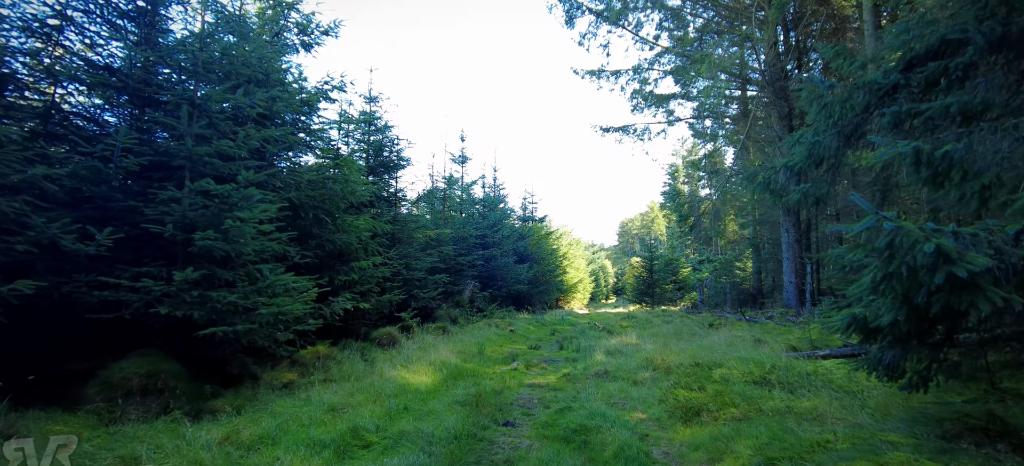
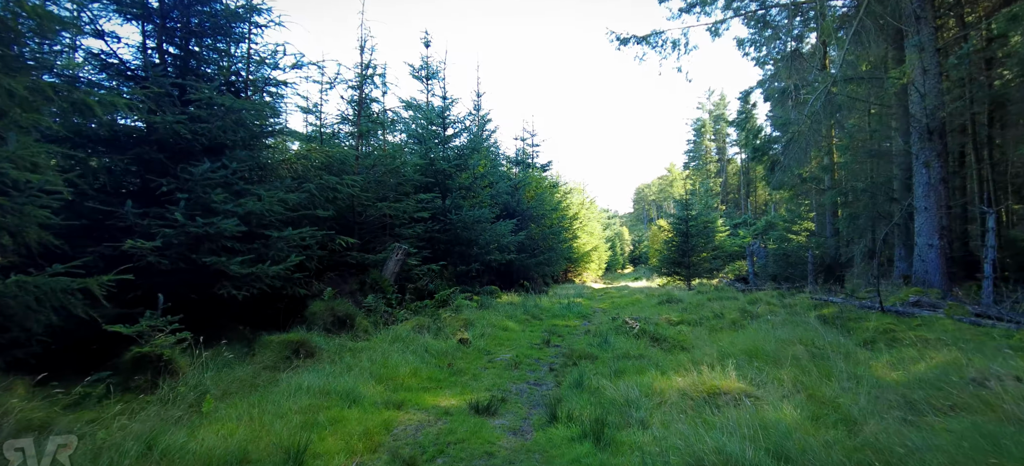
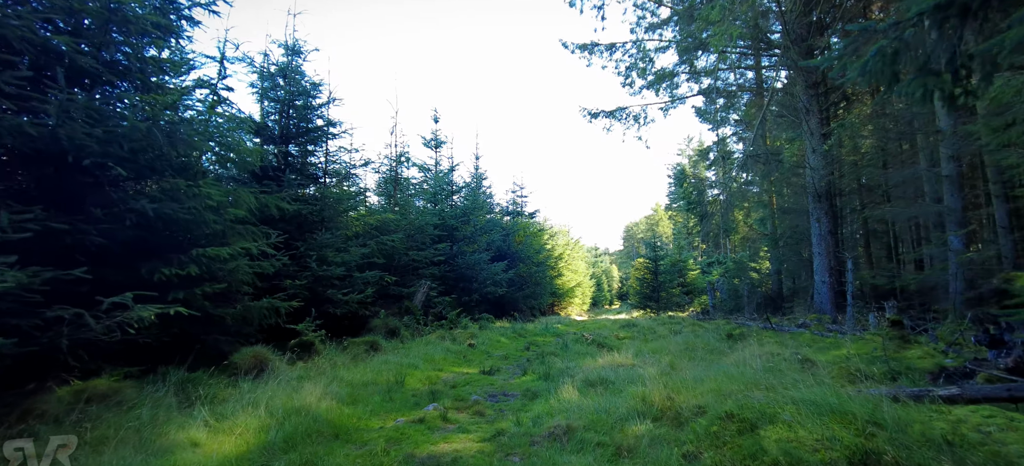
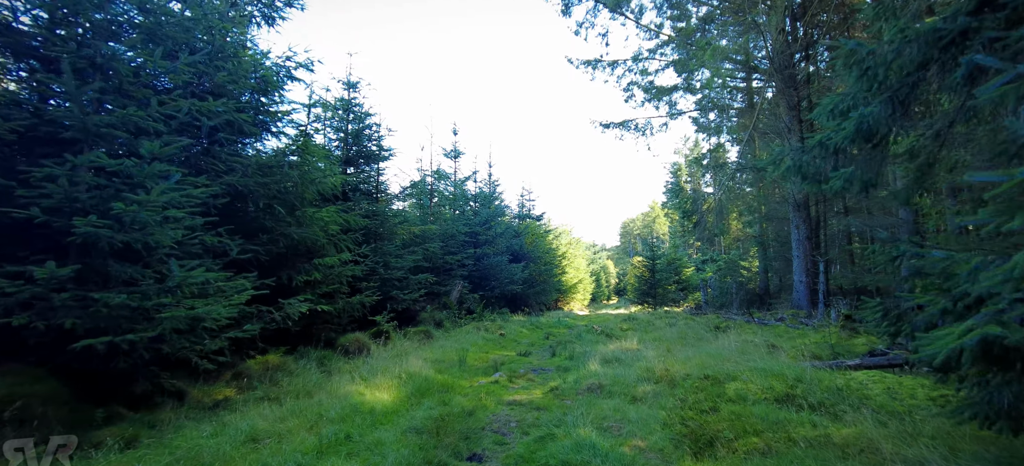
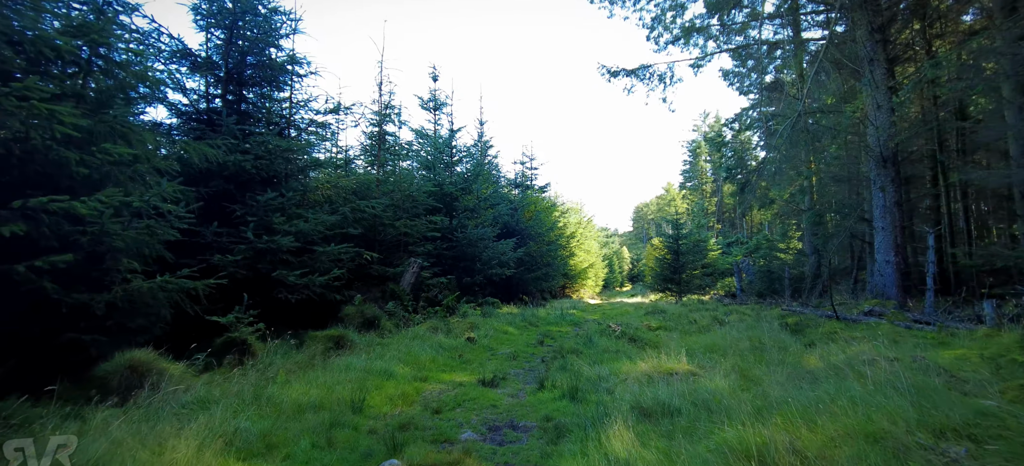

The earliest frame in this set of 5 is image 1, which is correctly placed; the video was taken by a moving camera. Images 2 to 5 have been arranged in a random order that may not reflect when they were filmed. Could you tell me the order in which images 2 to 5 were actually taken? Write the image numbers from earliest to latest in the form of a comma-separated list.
4, 3, 5, 2
